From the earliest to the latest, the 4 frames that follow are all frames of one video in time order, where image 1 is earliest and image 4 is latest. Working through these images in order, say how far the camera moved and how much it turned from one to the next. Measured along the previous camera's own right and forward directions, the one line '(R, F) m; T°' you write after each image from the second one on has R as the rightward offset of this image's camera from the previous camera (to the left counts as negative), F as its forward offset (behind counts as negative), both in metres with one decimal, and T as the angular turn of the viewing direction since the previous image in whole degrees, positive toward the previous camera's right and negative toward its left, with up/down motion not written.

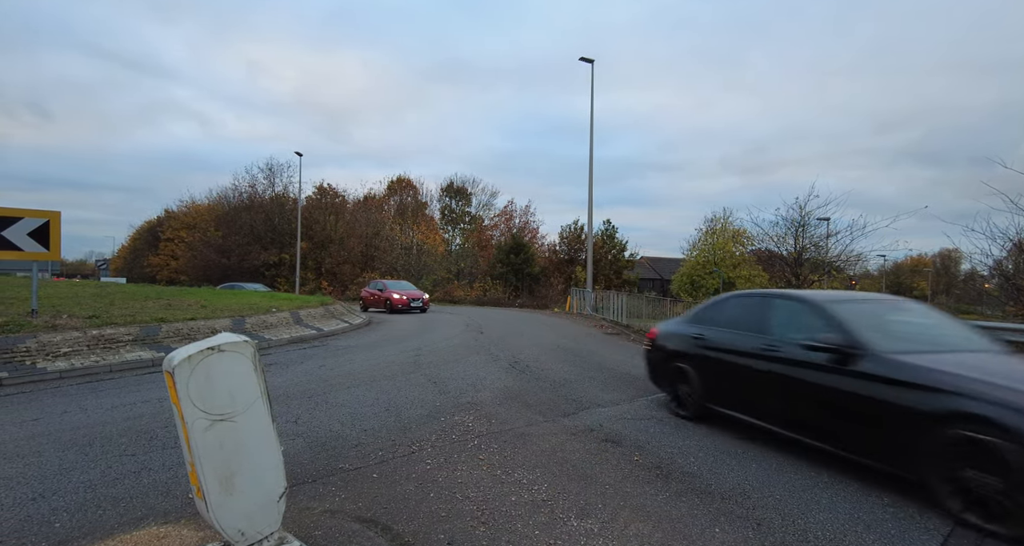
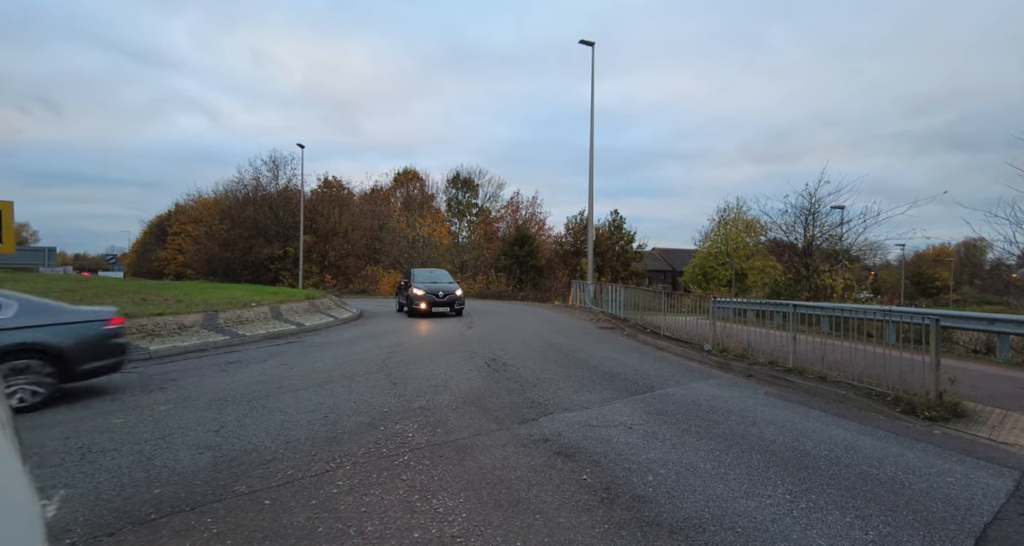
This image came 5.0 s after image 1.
(+0.7, +0.6) m; -2°
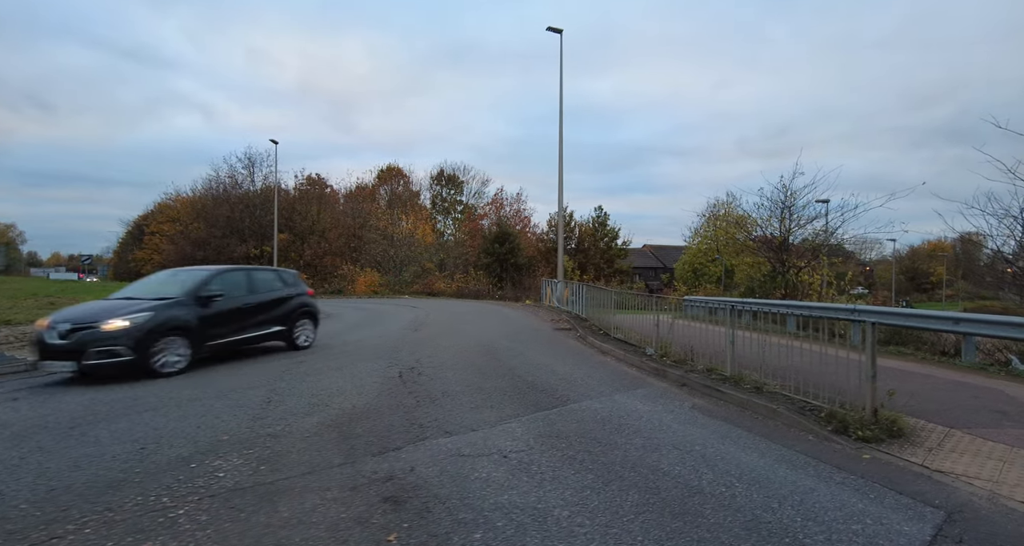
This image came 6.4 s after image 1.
(+1.3, +0.8) m; 0°
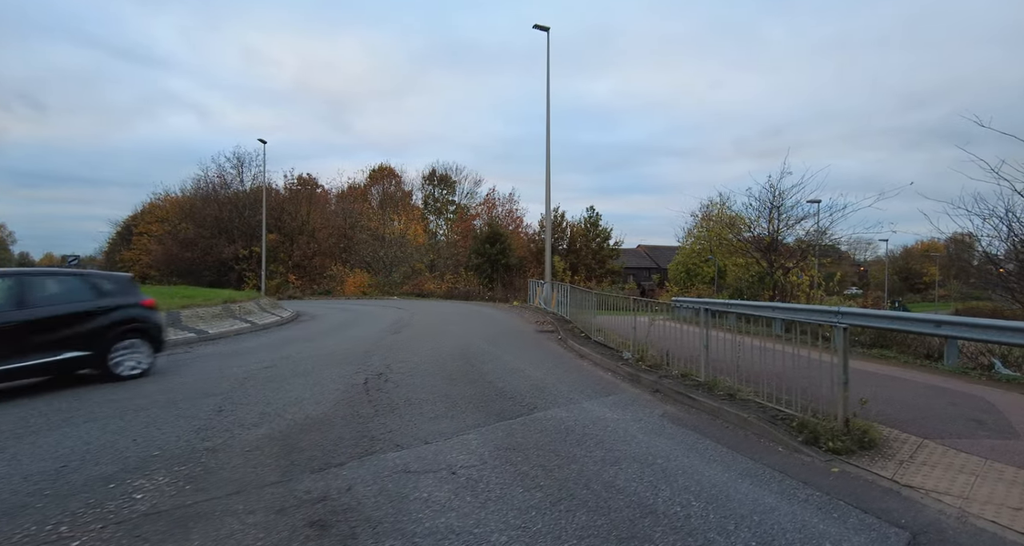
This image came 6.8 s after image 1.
(+0.4, +0.2) m; 0°
